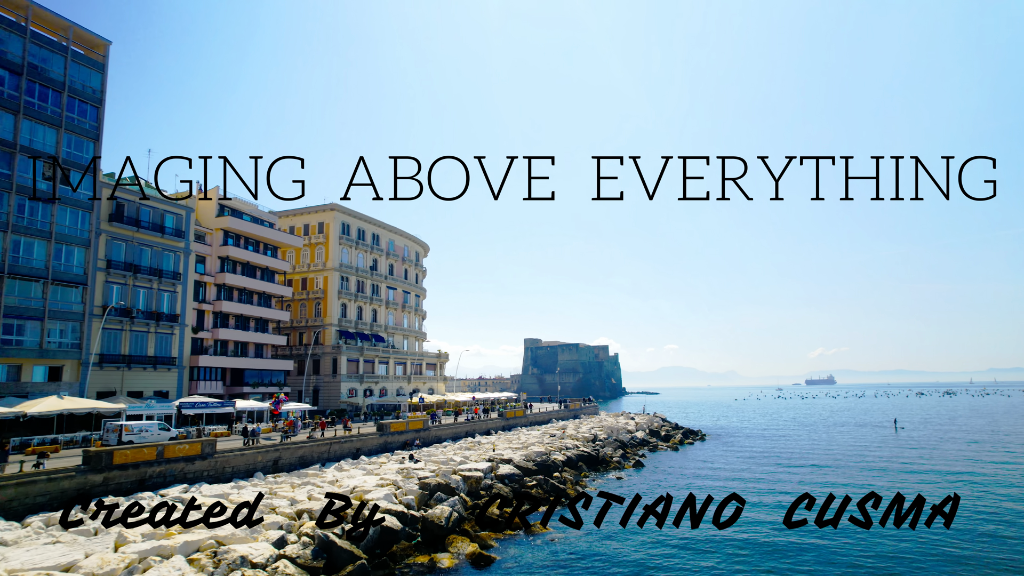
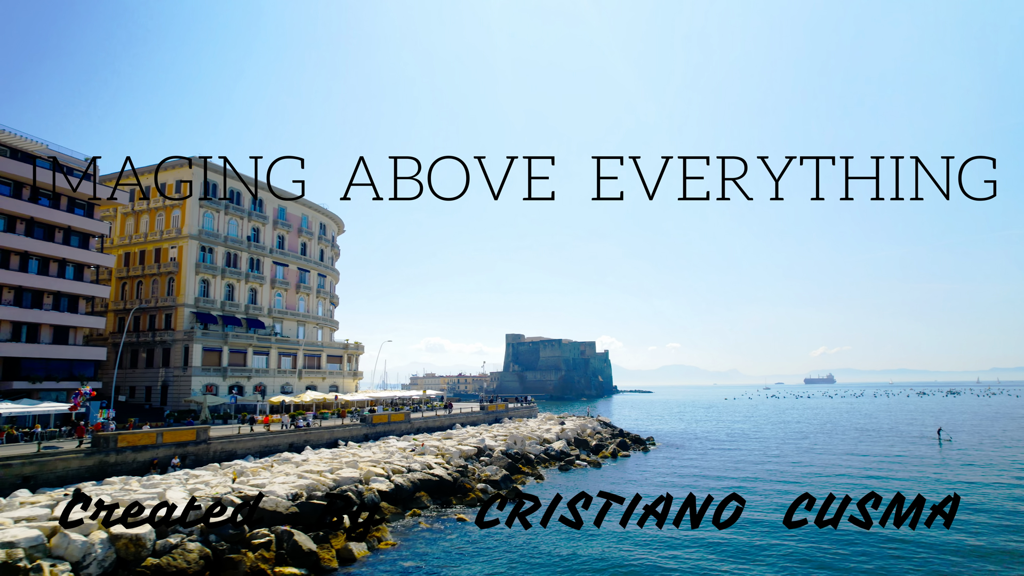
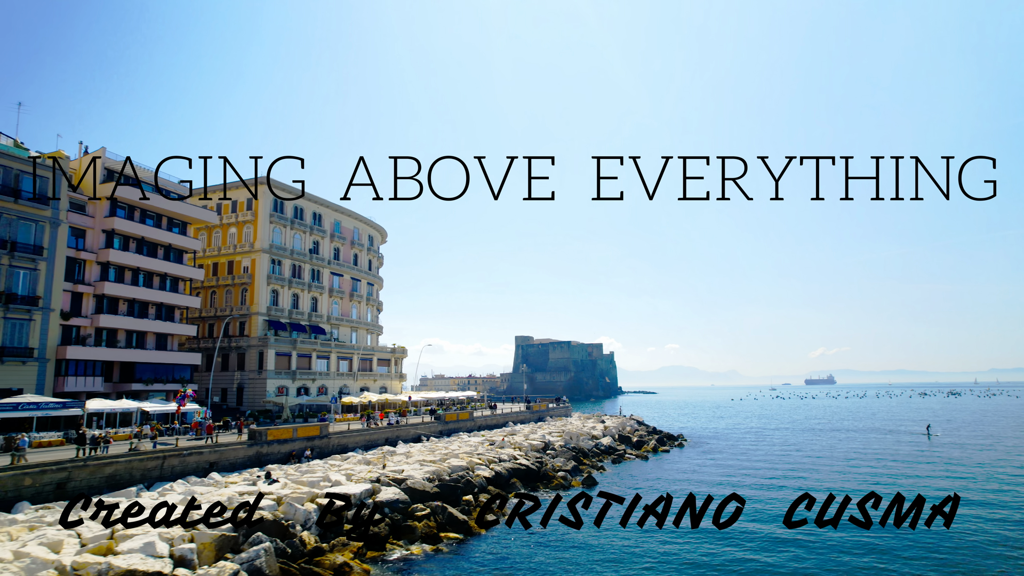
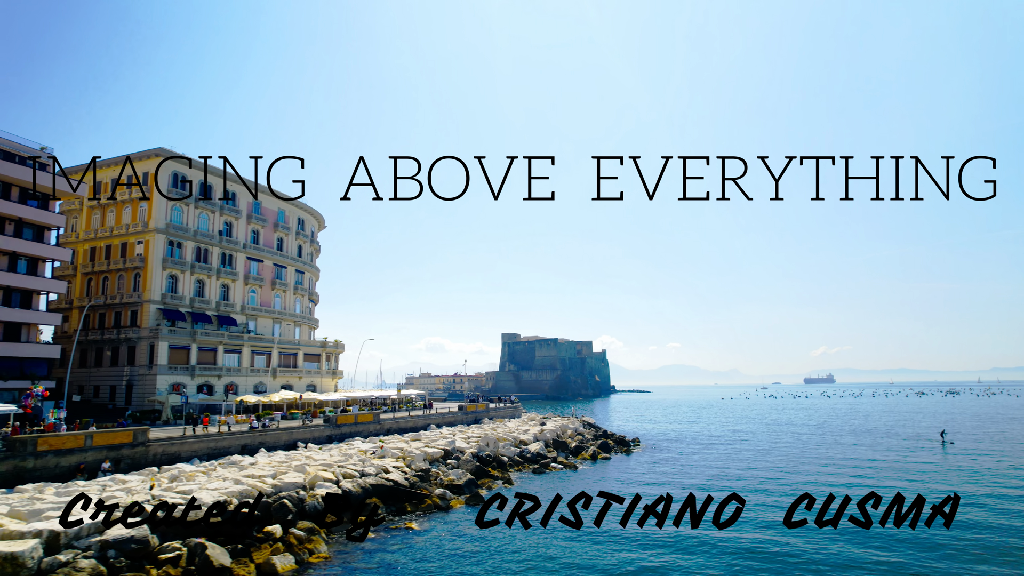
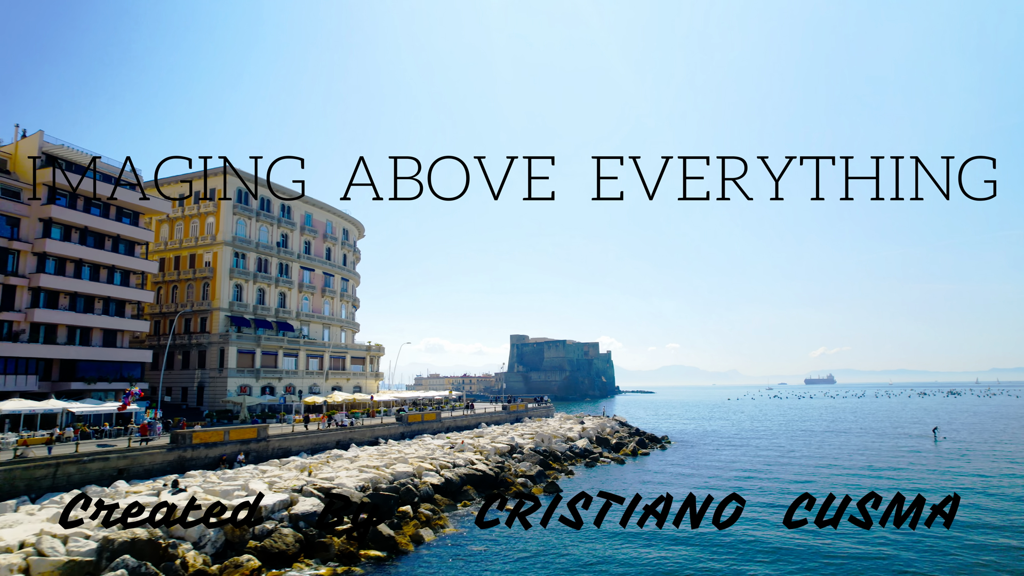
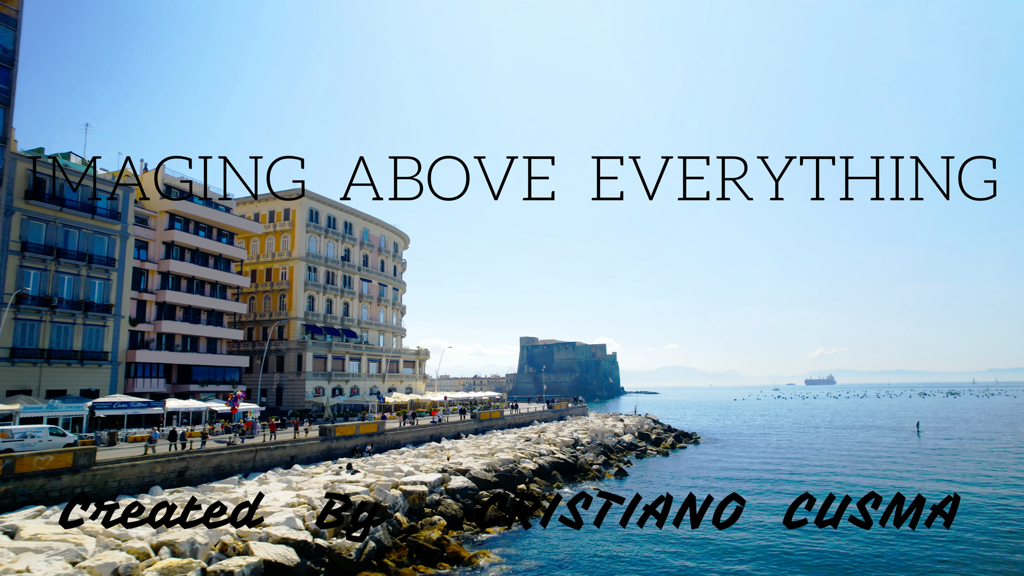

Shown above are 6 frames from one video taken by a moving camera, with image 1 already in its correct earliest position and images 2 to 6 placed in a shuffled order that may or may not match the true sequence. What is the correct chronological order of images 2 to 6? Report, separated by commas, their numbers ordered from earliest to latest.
6, 3, 5, 2, 4
